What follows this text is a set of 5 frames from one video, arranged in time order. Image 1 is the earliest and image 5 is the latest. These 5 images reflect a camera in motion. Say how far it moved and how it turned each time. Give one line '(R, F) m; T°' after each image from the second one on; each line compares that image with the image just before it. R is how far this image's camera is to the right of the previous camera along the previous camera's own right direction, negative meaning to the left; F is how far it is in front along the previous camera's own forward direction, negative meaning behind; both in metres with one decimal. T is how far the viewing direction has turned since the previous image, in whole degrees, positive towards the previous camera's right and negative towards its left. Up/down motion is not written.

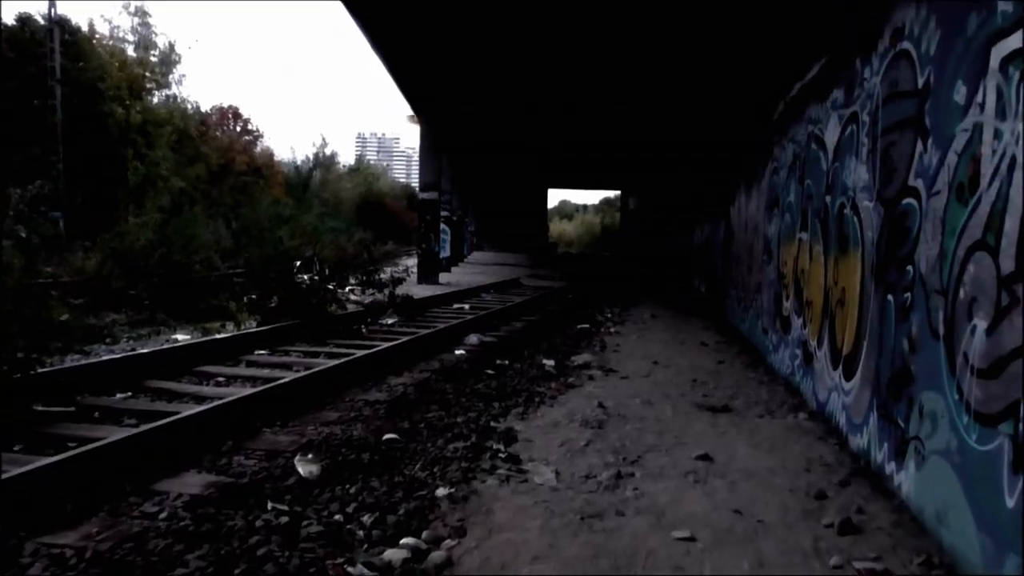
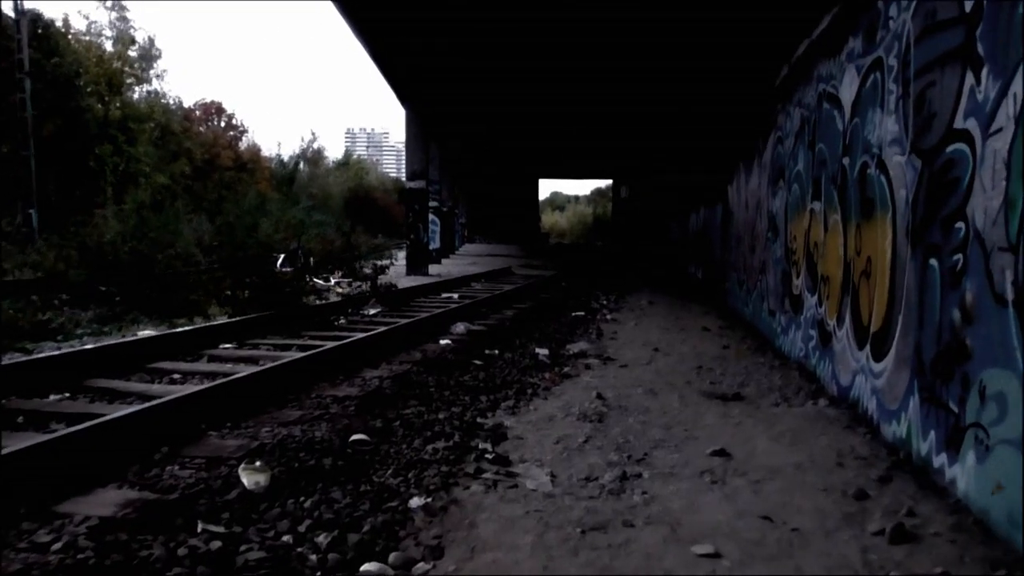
(0.0, +0.8) m; 0°
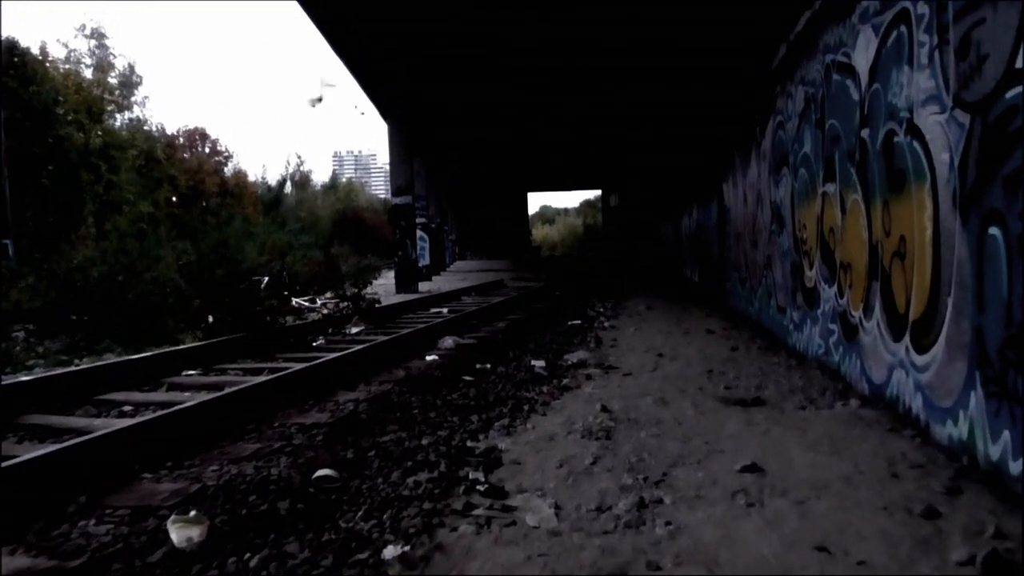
(0.0, +0.8) m; 0°
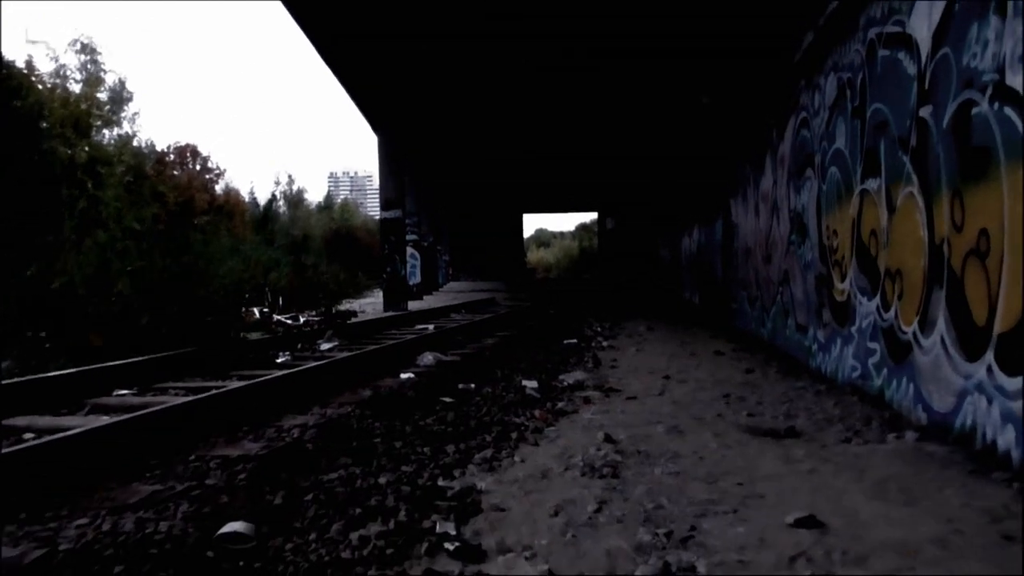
(0.0, +1.1) m; 0°
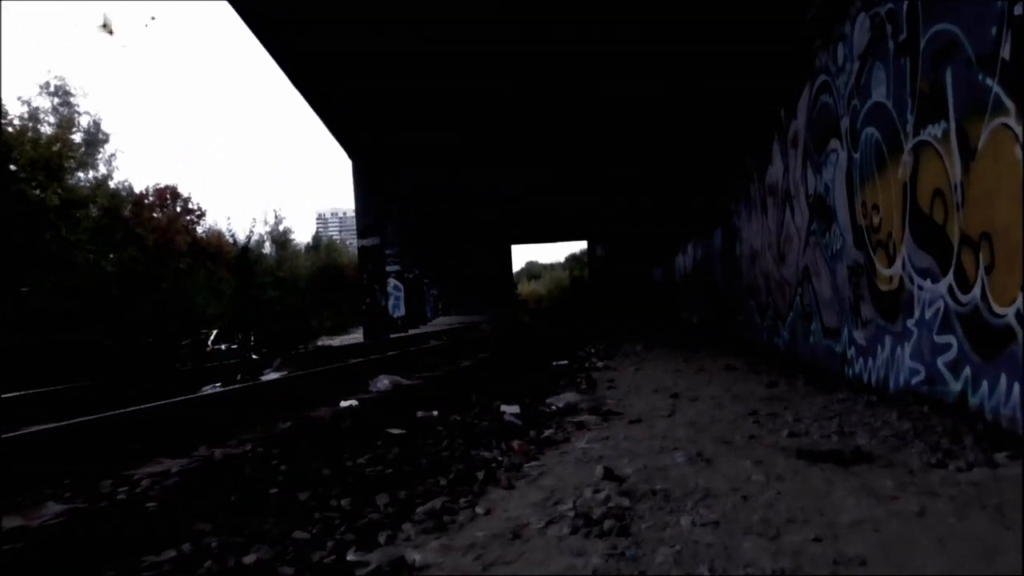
(+0.1, +1.6) m; 0°
